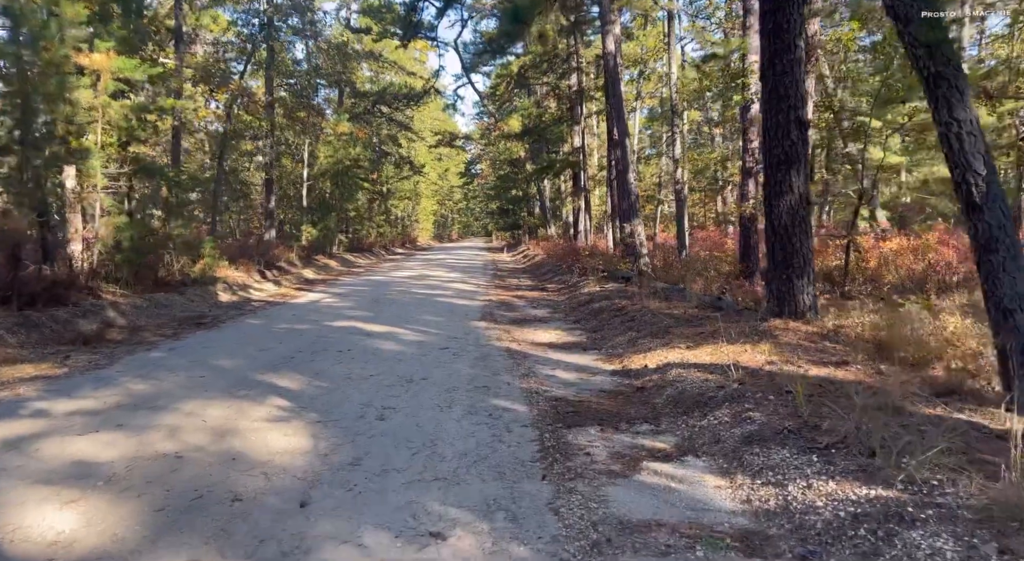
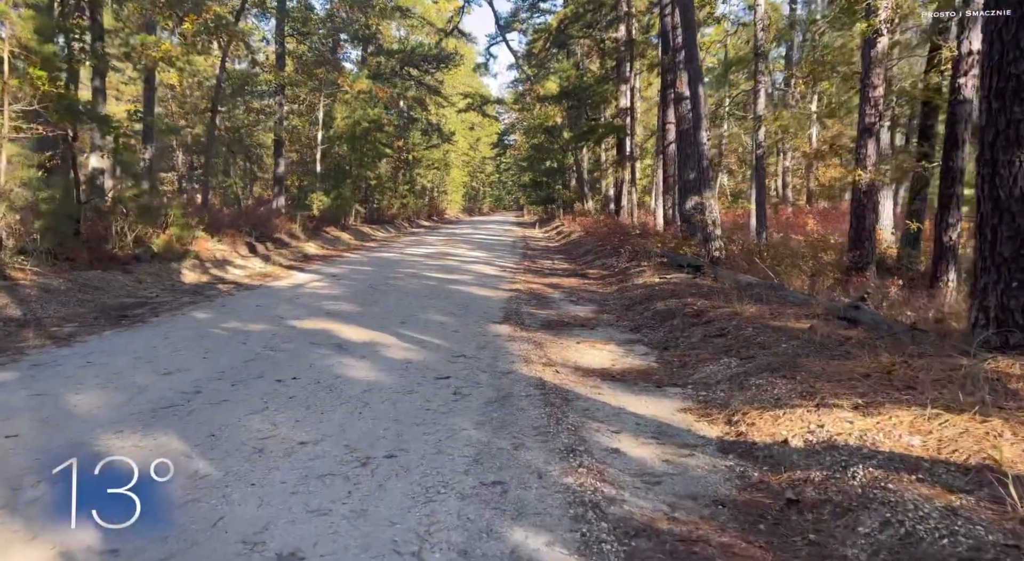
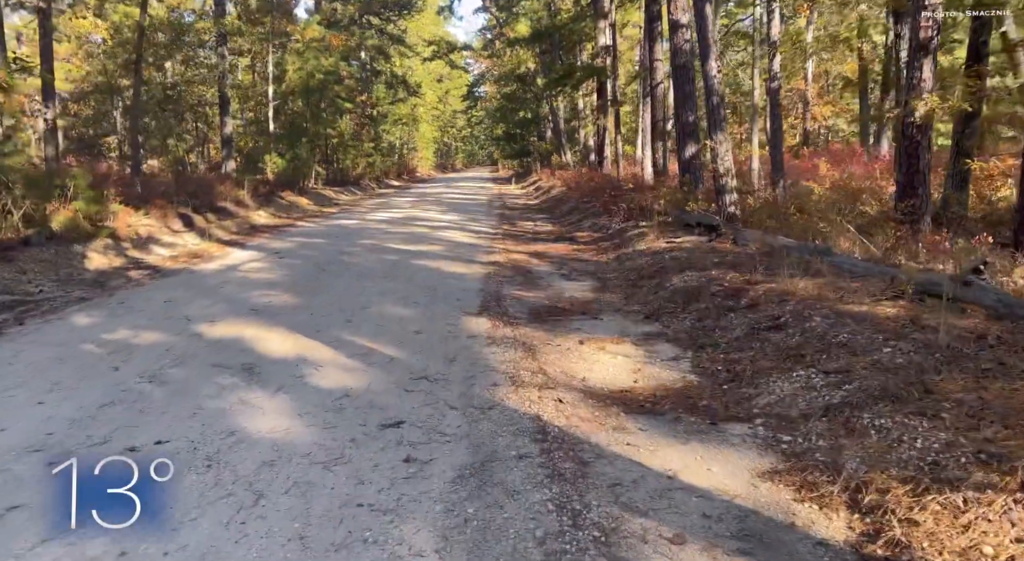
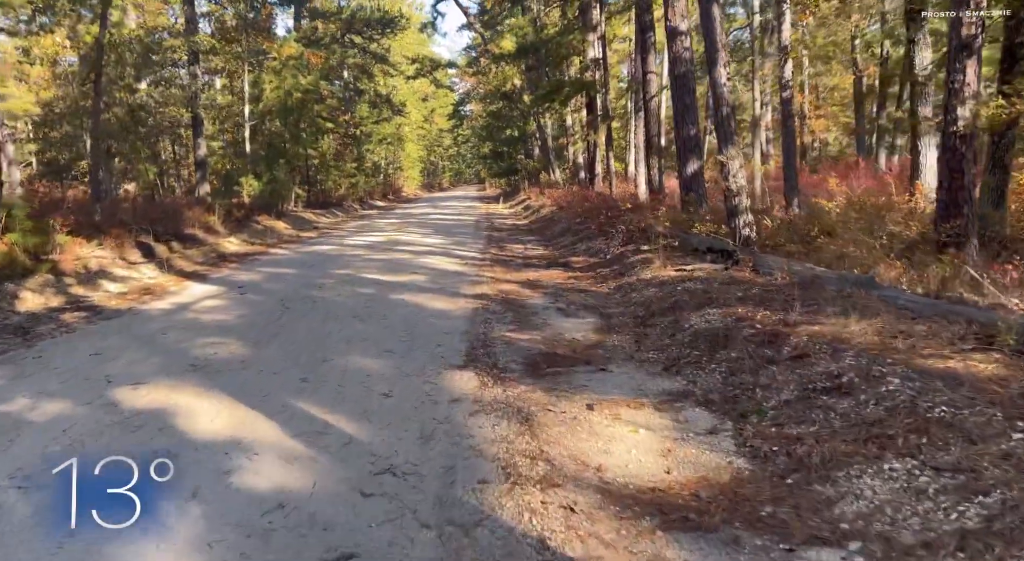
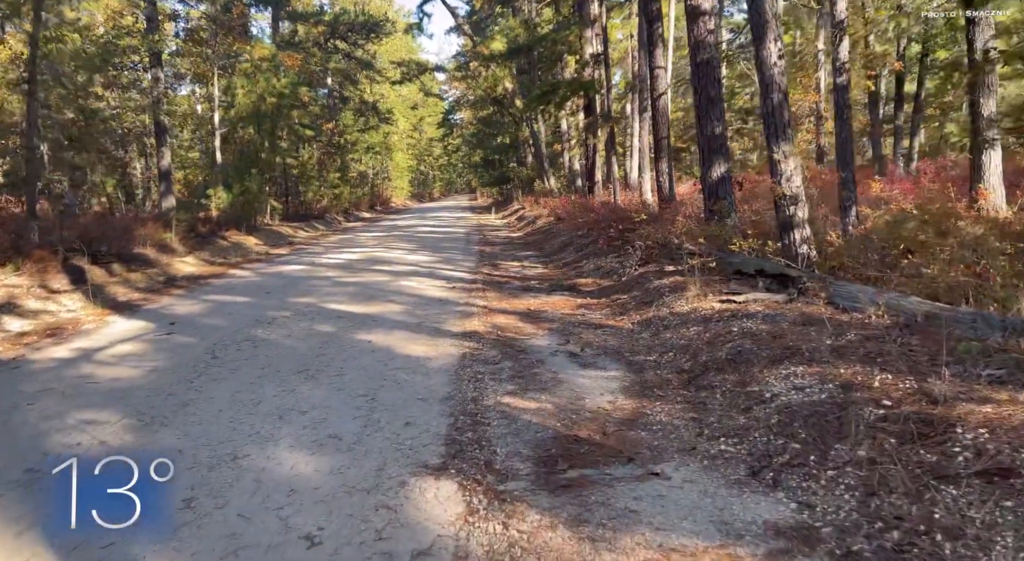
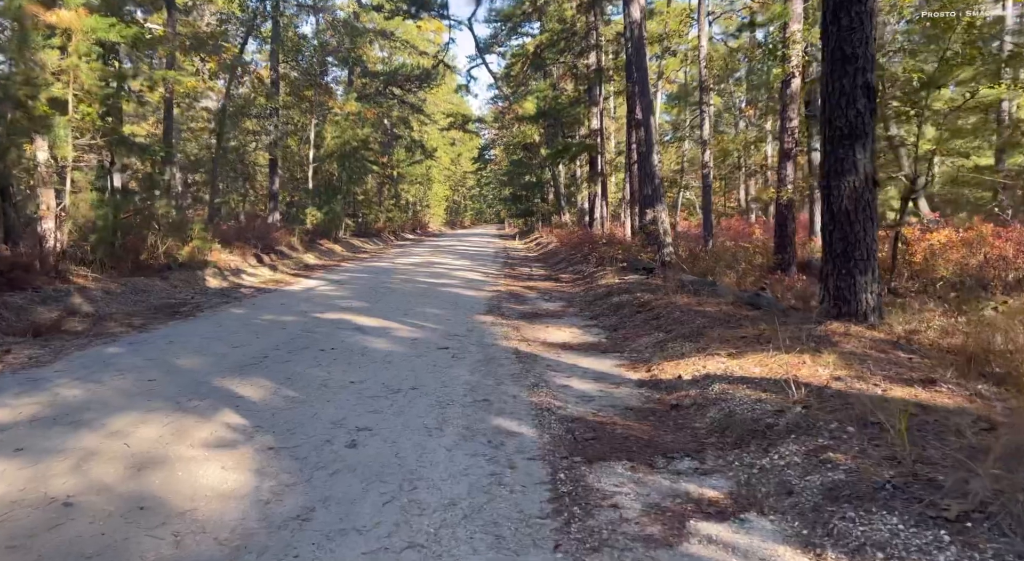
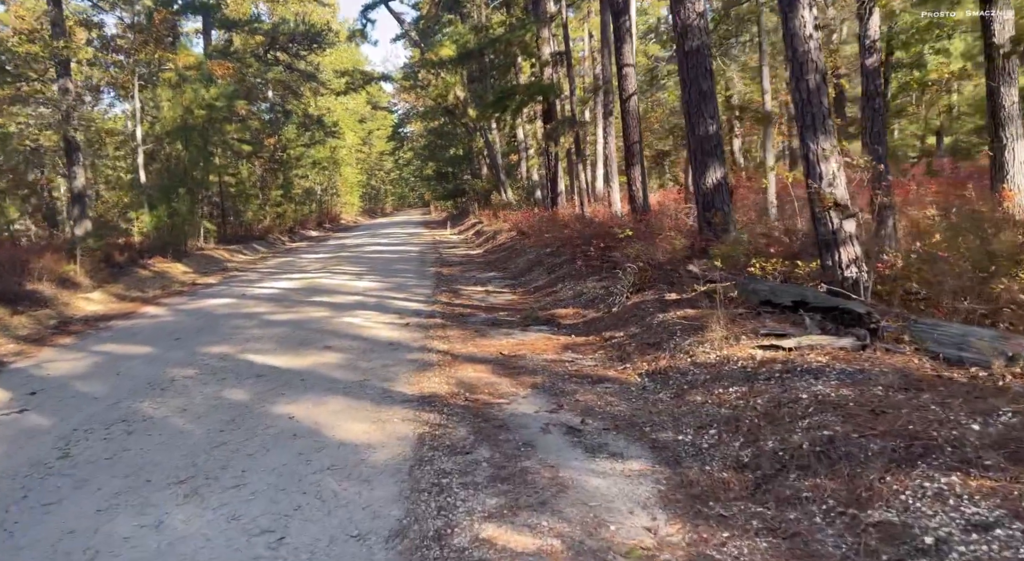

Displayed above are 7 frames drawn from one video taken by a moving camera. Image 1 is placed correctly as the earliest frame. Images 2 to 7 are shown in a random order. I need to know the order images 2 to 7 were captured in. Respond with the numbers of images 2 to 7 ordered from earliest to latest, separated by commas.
6, 2, 3, 4, 5, 7
